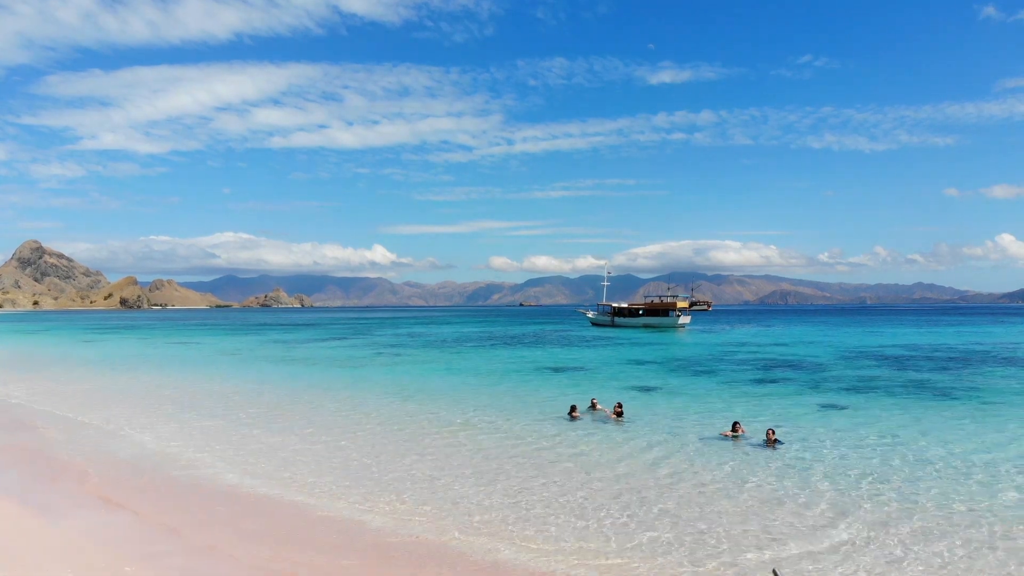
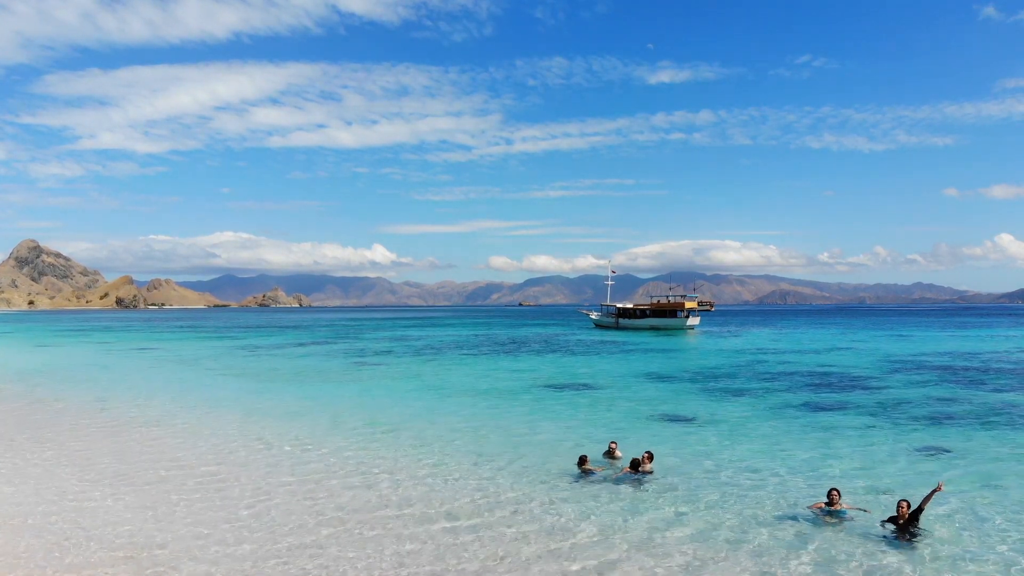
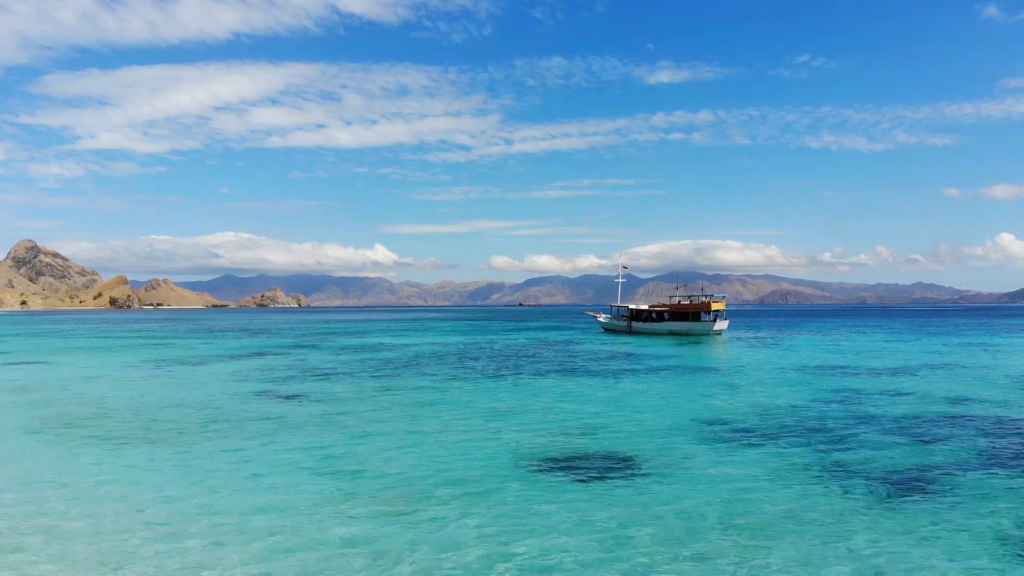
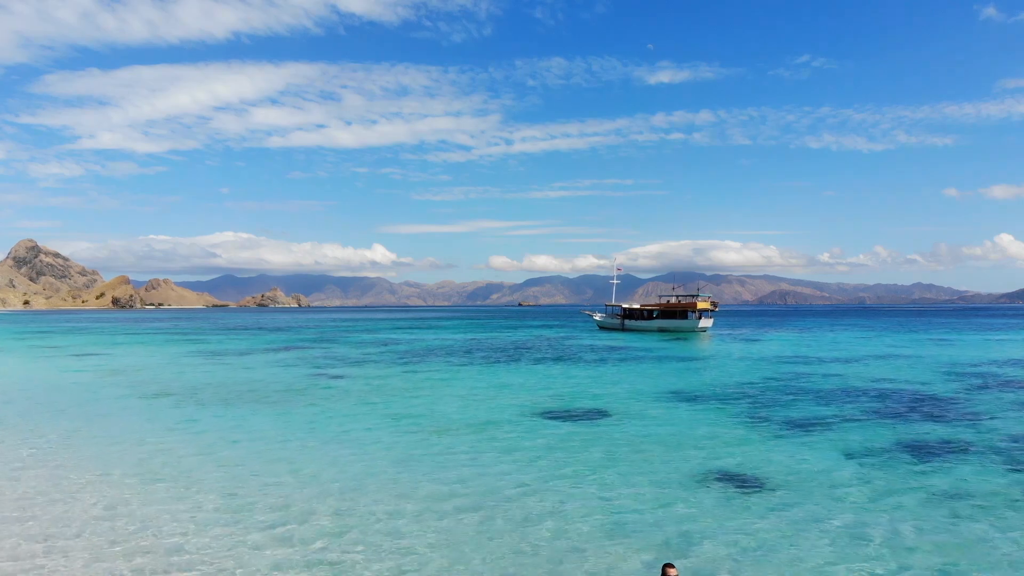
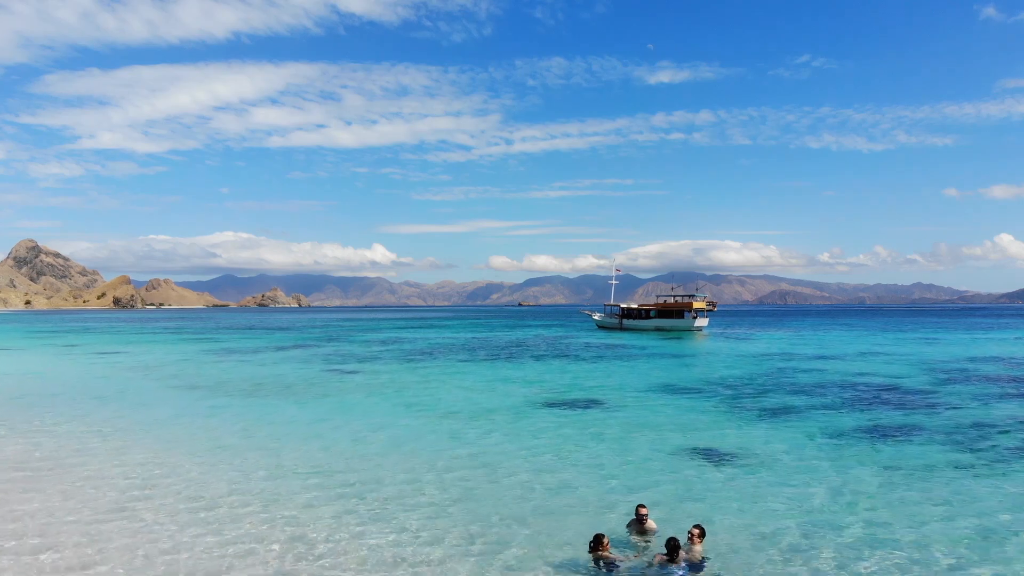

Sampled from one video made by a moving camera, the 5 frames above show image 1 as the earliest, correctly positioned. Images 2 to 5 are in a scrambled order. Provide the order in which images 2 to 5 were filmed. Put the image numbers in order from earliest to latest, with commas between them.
2, 5, 4, 3
